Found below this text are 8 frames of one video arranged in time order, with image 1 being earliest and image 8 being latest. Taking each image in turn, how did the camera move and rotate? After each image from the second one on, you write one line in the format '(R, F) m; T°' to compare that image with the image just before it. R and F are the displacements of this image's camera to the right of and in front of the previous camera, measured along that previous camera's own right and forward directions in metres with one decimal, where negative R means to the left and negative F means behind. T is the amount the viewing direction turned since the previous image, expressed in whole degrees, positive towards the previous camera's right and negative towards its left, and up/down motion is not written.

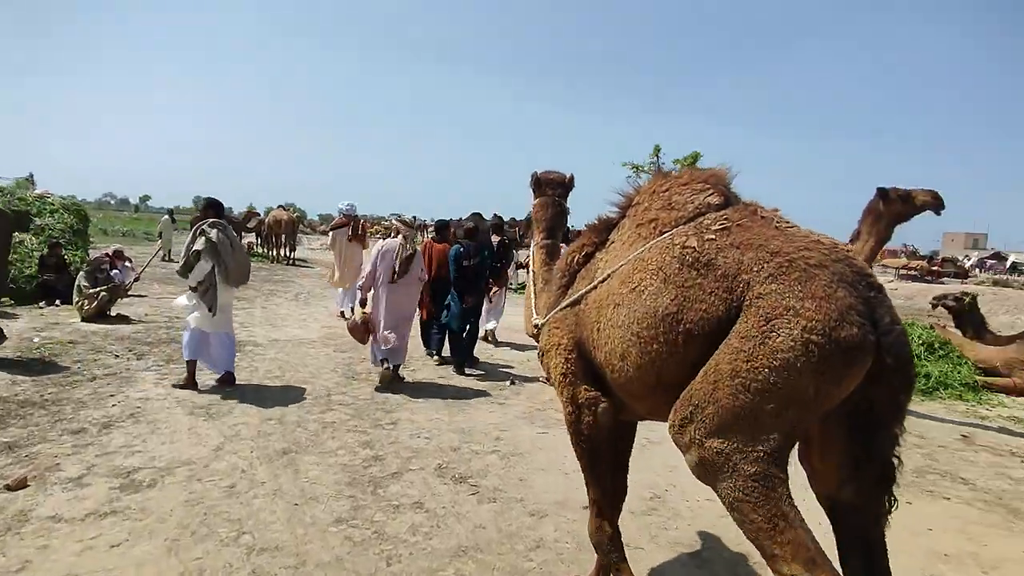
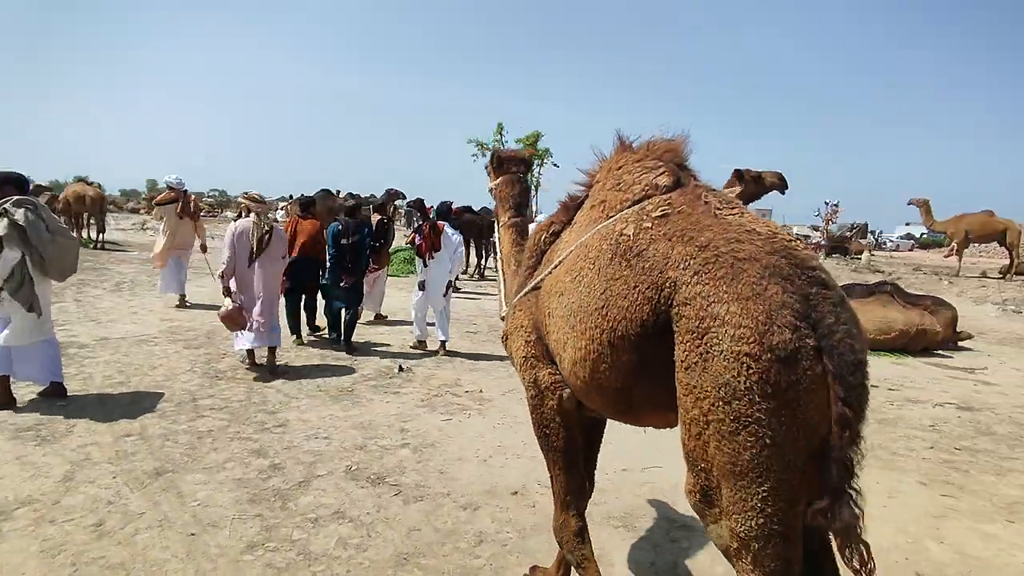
(-0.5, +0.3) m; +15°
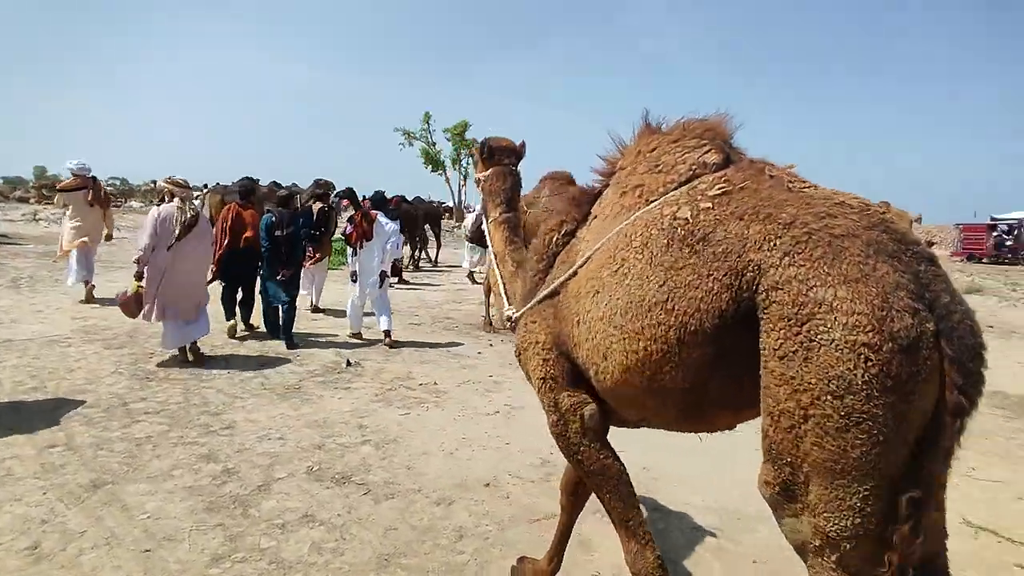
(-0.3, +0.1) m; +7°
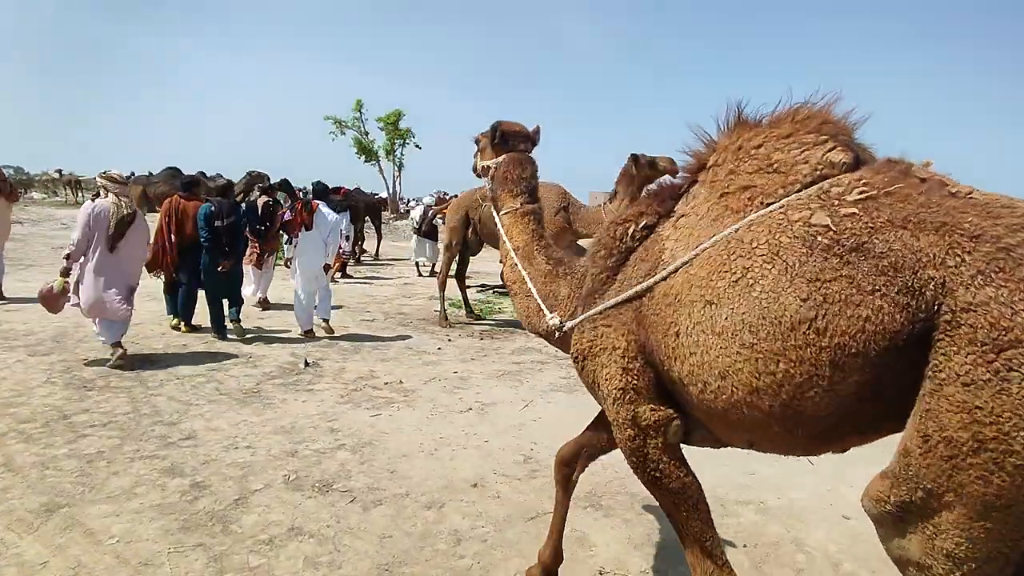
(-0.4, +0.1) m; +6°
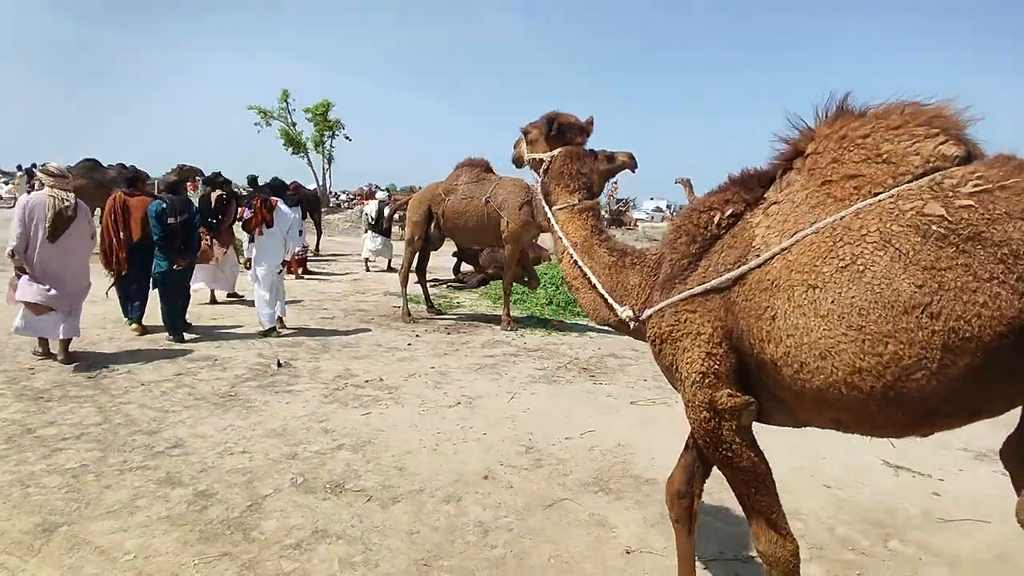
(-0.5, 0.0) m; +7°
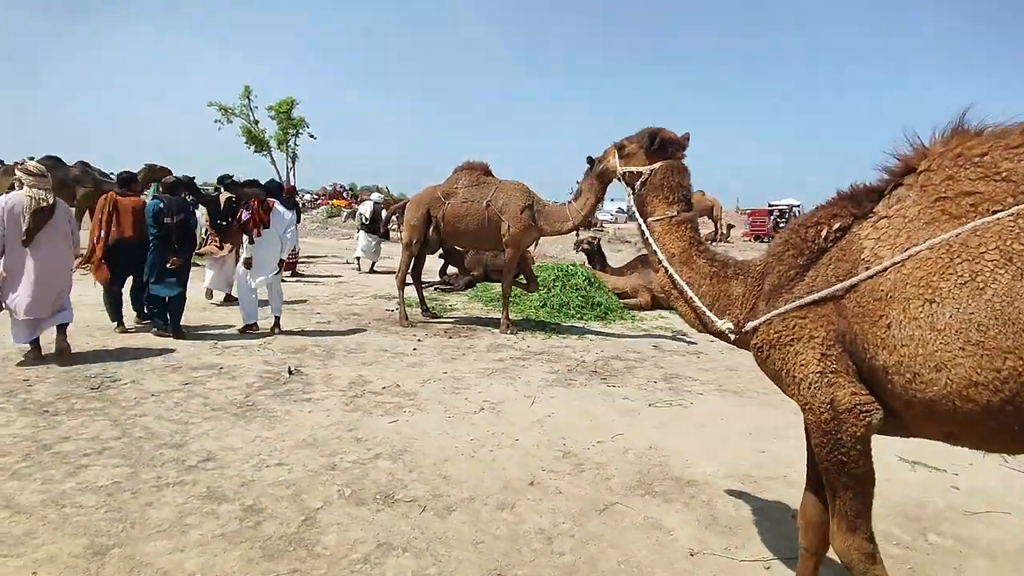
(-0.6, 0.0) m; +4°
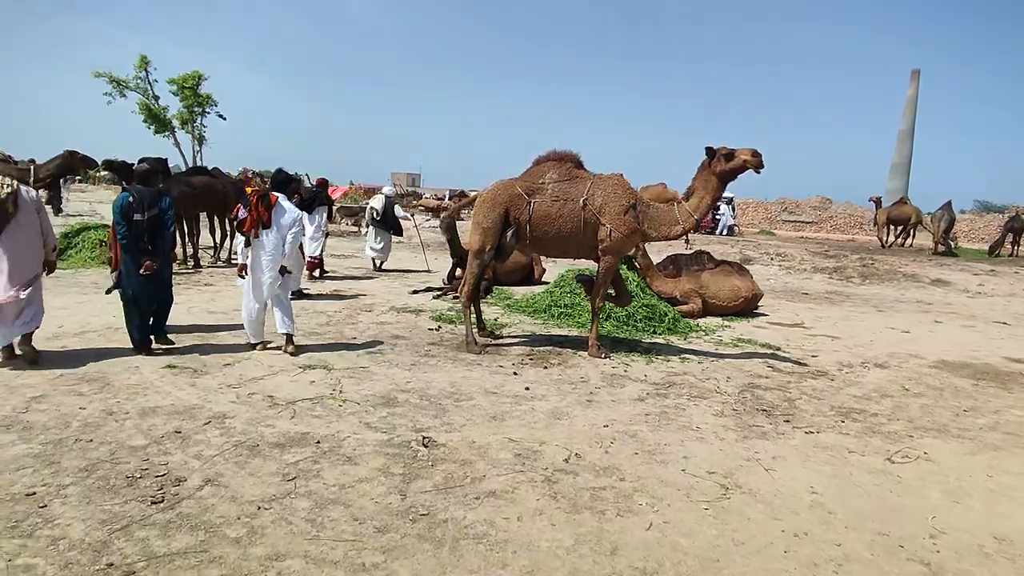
(-2.4, +1.8) m; +9°
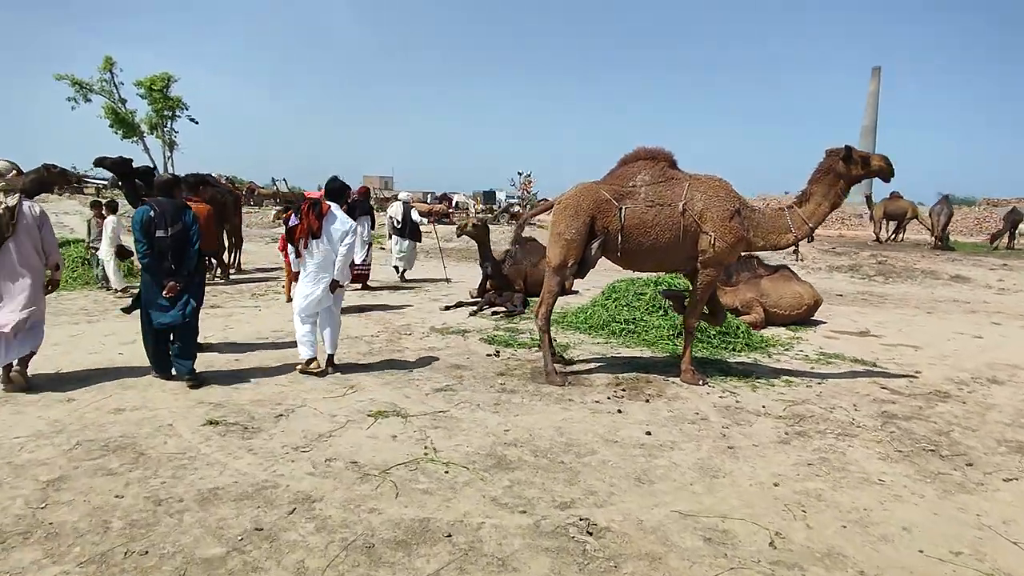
(-1.2, +1.1) m; +3°
